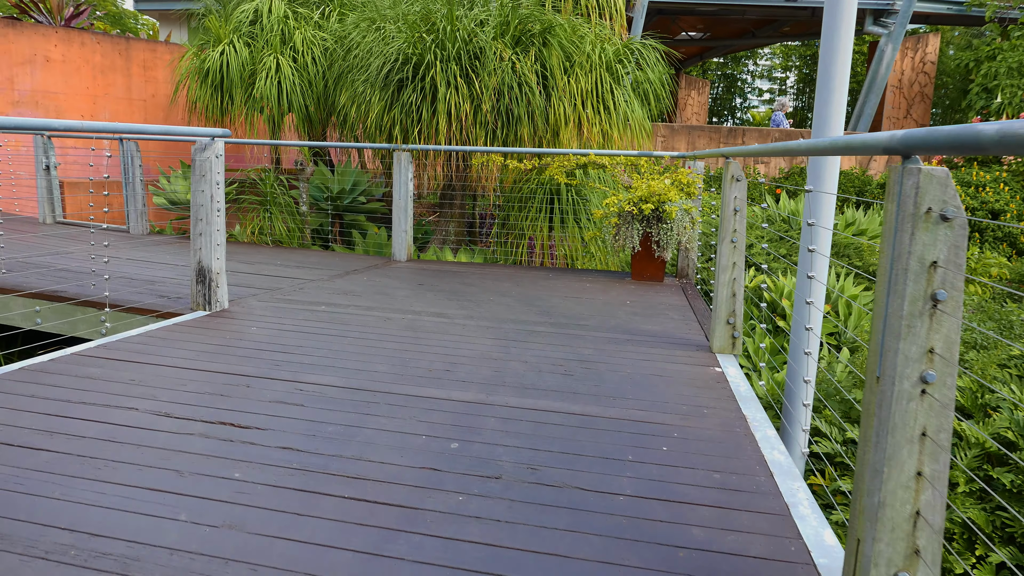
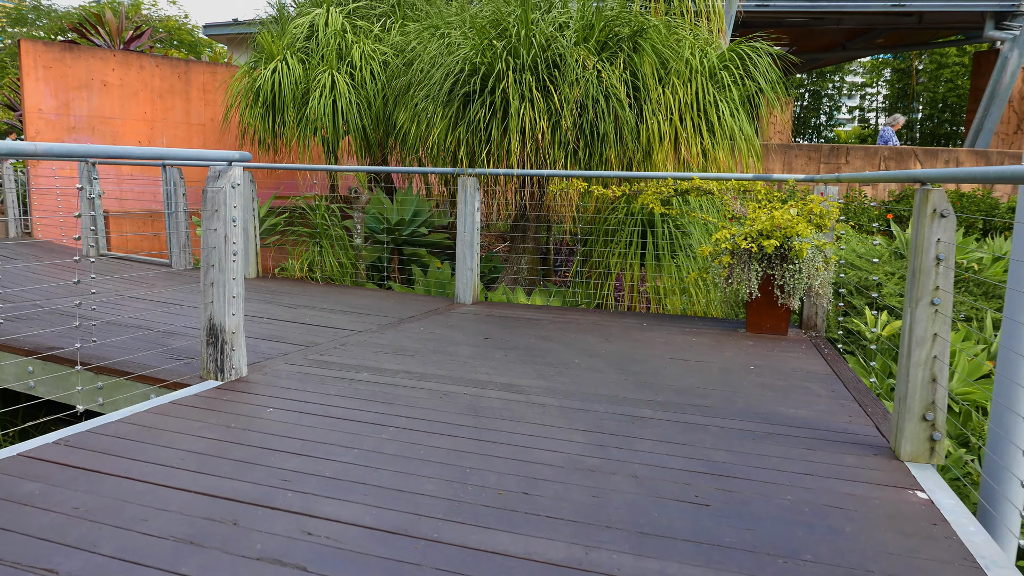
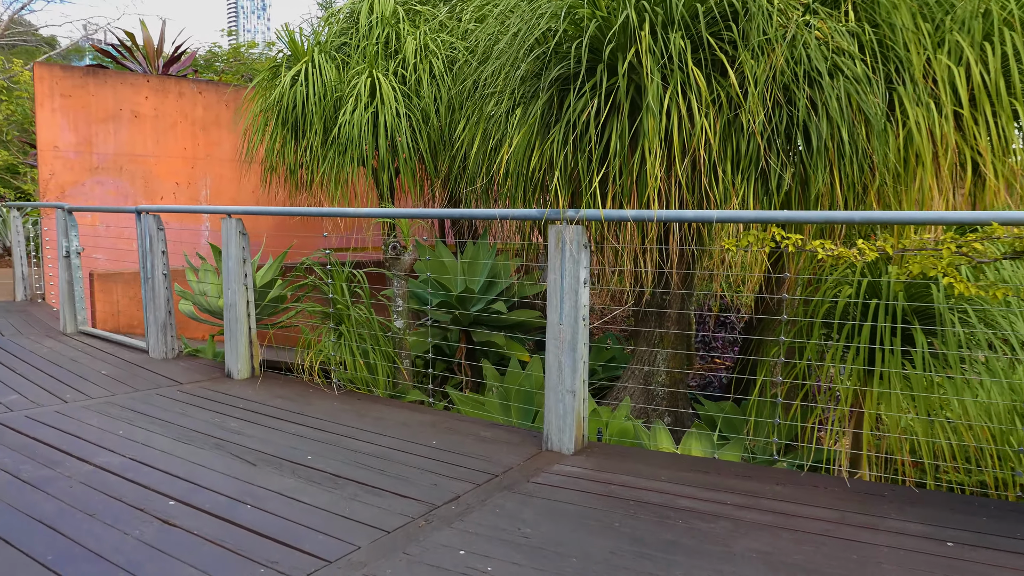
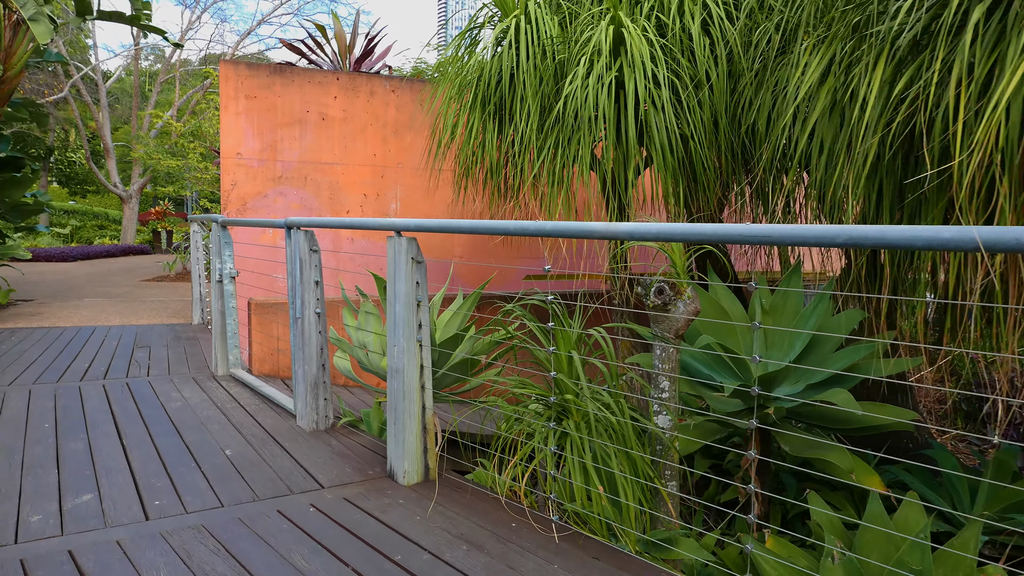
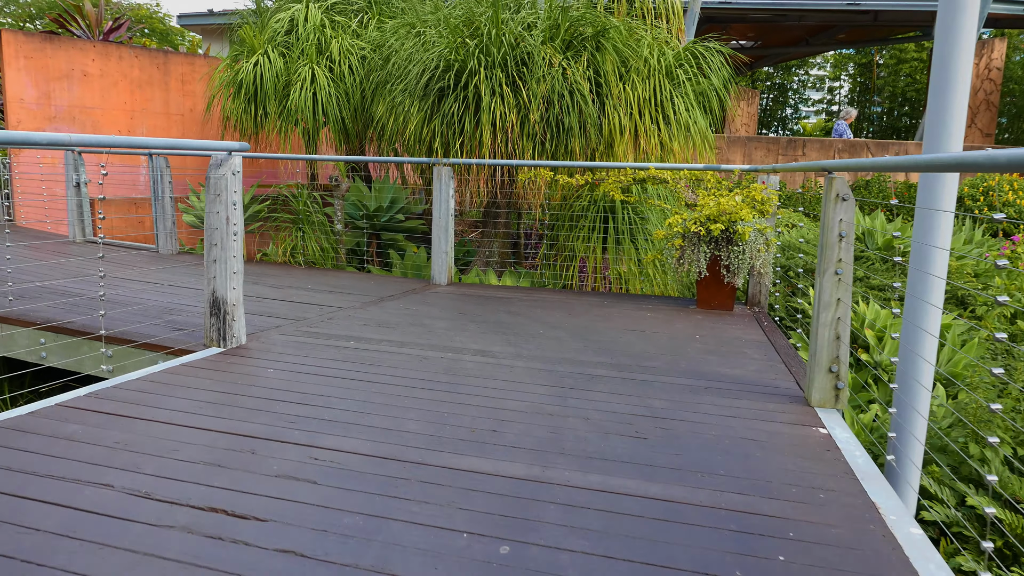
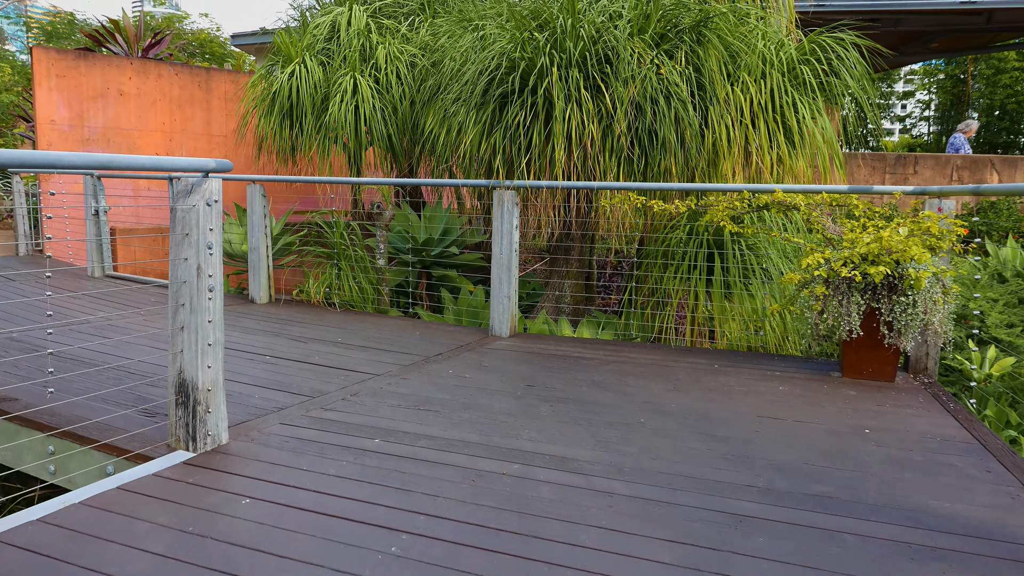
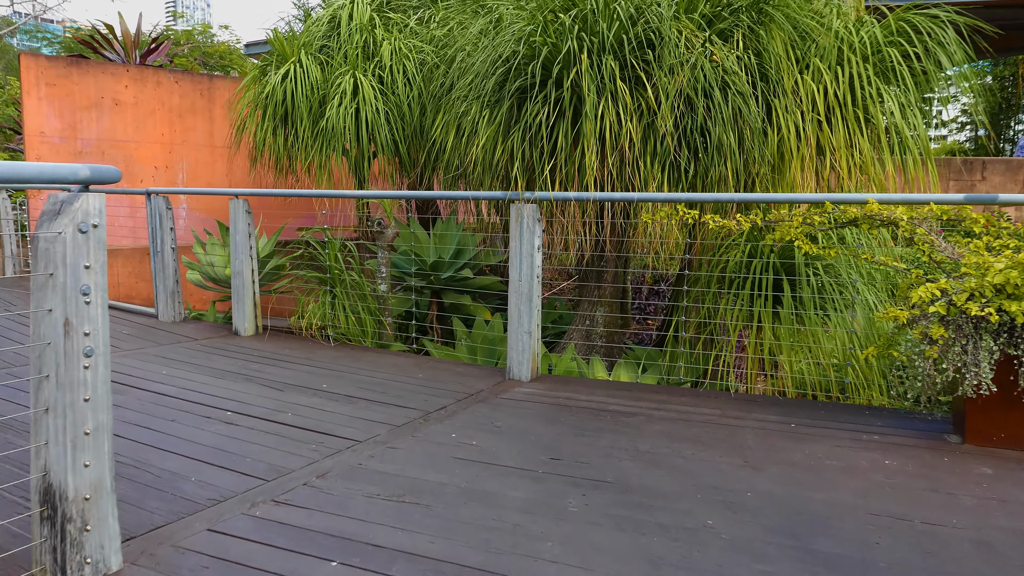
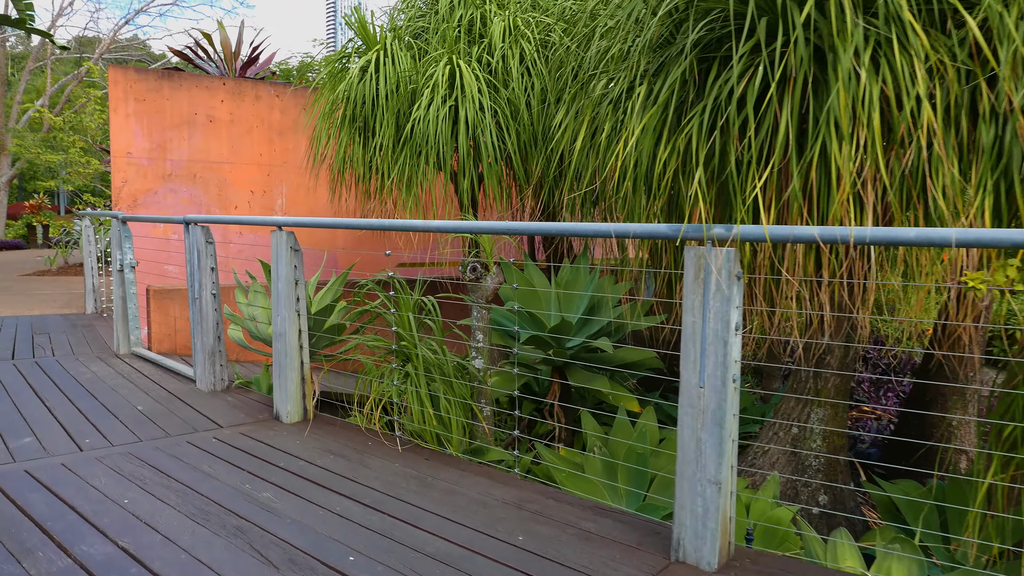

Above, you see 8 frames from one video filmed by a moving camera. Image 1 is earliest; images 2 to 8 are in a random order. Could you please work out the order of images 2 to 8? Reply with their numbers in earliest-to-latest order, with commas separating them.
5, 2, 6, 7, 3, 8, 4
